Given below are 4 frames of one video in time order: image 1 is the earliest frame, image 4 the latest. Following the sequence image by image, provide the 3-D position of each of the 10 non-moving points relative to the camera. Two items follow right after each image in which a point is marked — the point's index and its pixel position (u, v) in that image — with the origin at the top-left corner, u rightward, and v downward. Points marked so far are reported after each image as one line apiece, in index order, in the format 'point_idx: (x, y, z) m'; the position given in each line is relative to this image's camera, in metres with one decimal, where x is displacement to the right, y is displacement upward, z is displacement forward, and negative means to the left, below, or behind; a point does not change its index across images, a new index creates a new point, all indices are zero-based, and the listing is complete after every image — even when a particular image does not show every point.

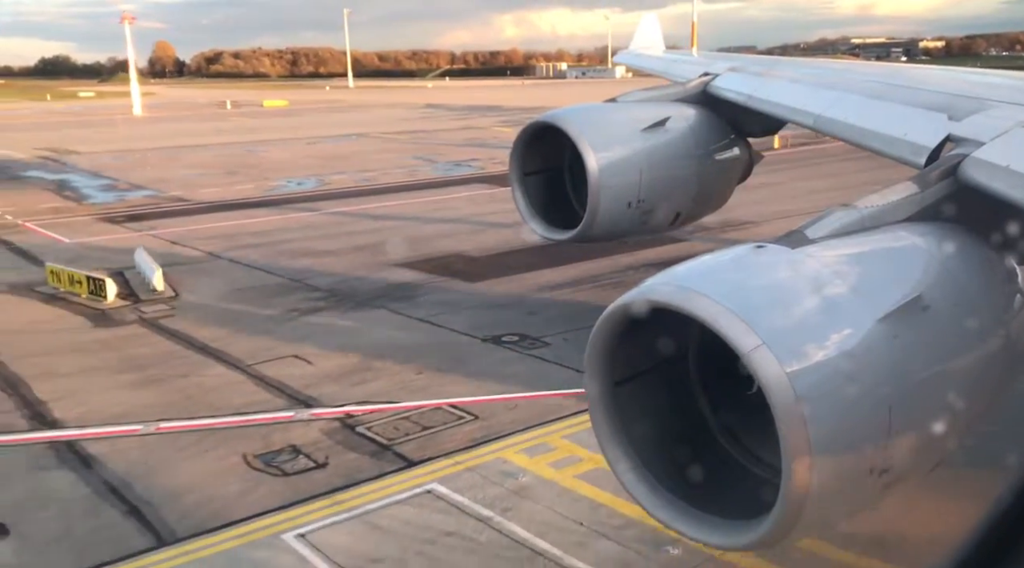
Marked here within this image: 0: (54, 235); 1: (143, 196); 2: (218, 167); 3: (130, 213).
0: (-5.4, +0.6, +12.1) m
1: (-5.9, +1.4, +15.3) m
2: (-5.7, +2.3, +18.7) m
3: (-5.2, +1.0, +13.5) m
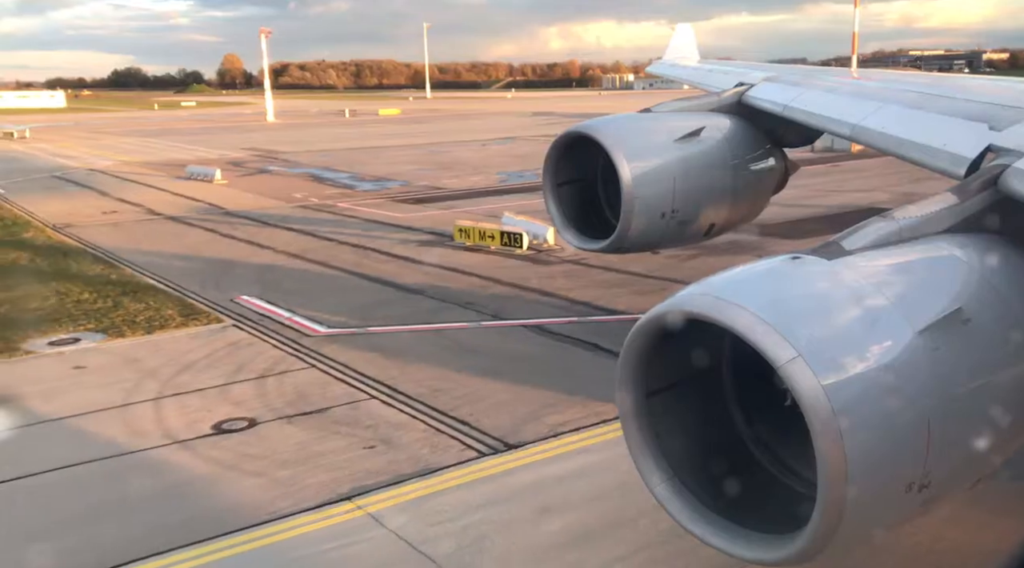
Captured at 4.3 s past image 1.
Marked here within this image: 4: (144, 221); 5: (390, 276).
0: (-1.7, +1.1, +14.6) m
1: (-2.1, +1.8, +17.9) m
2: (-1.8, +2.7, +21.3) m
3: (-1.5, +1.4, +16.0) m
4: (-5.4, +0.9, +13.9) m
5: (-1.4, +0.1, +11.2) m
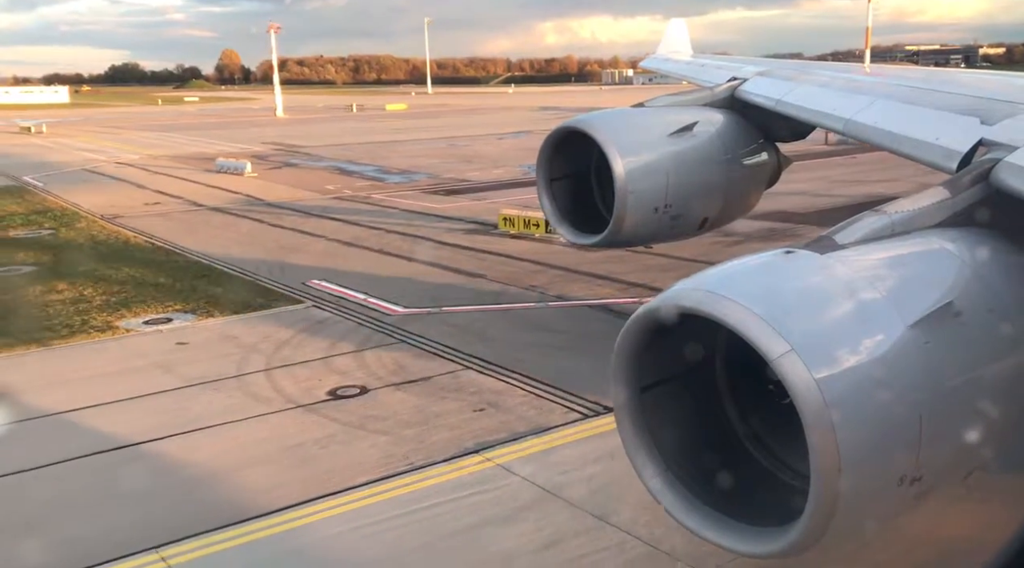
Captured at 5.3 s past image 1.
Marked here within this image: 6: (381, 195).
0: (-1.3, +1.3, +15.1) m
1: (-1.7, +2.0, +18.3) m
2: (-1.4, +2.9, +21.8) m
3: (-1.1, +1.6, +16.5) m
4: (-4.9, +1.1, +14.3) m
5: (-0.9, +0.3, +11.7) m
6: (-2.3, +1.5, +16.1) m
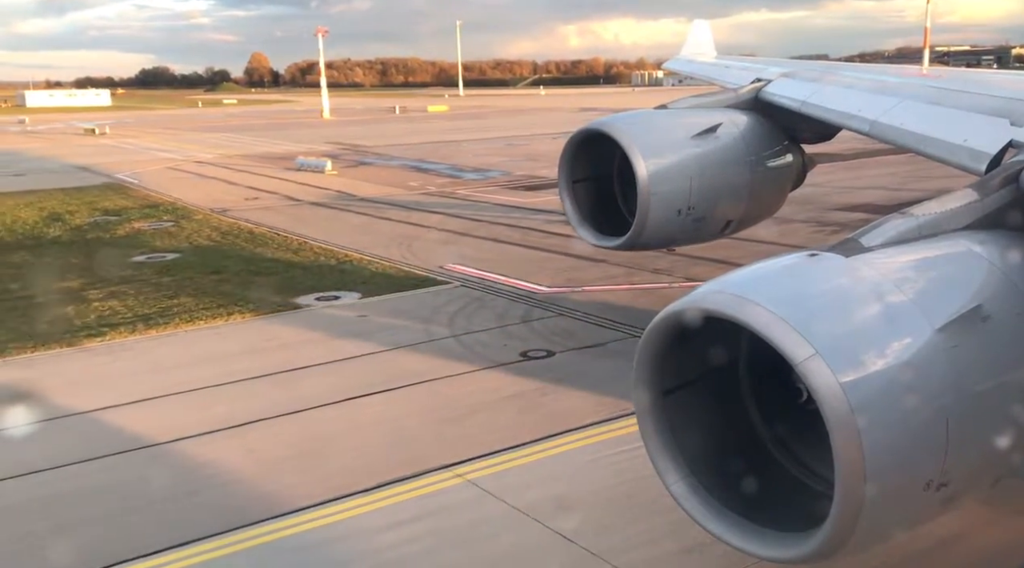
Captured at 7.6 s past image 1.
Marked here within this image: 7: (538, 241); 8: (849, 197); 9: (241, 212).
0: (+0.1, +1.4, +15.8) m
1: (-0.2, +2.2, +19.0) m
2: (+0.2, +3.0, +22.5) m
3: (+0.4, +1.8, +17.2) m
4: (-3.5, +1.2, +15.1) m
5: (+0.4, +0.4, +12.4) m
6: (-0.9, +1.7, +16.8) m
7: (+0.4, +0.6, +12.9) m
8: (+6.0, +1.5, +16.7) m
9: (-4.1, +1.1, +14.6) m
